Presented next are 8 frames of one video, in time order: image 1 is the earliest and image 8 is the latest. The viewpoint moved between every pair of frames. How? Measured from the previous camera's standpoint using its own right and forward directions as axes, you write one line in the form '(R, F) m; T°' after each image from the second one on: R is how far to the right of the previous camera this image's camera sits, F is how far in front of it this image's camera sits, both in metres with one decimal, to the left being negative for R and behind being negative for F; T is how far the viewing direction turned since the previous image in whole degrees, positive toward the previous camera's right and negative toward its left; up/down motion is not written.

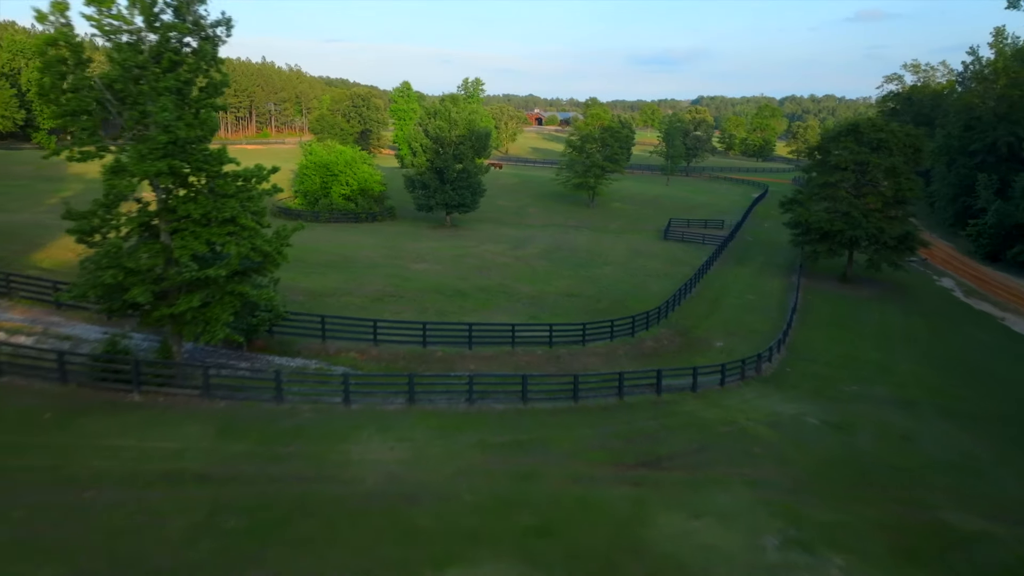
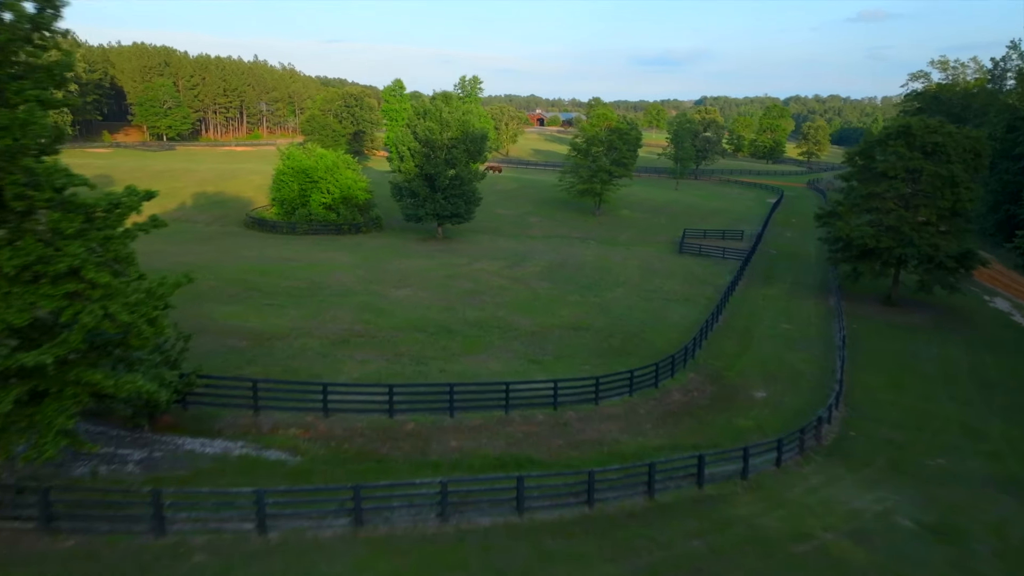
(+0.2, +4.4) m; 0°
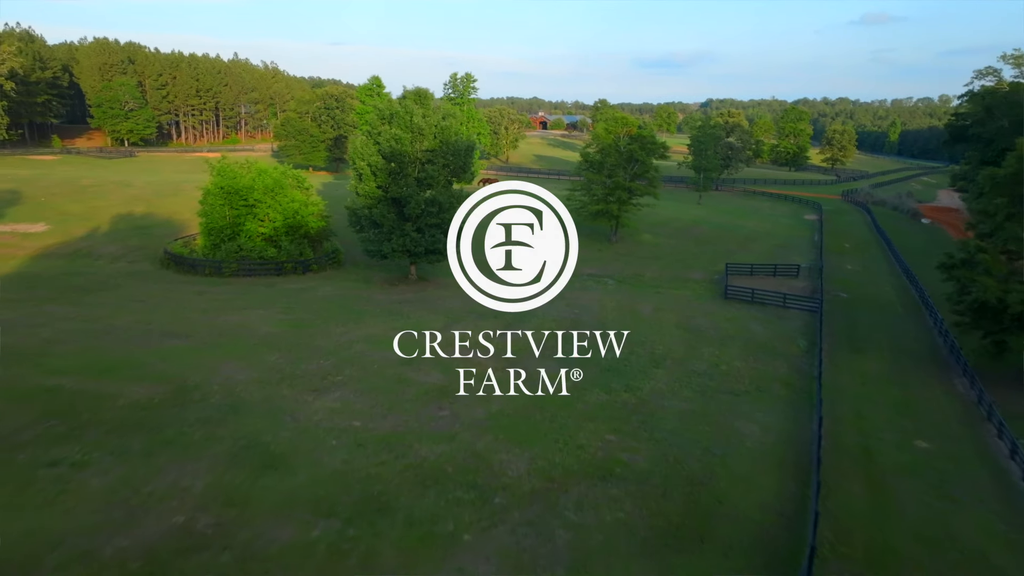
(+0.4, +9.4) m; 0°
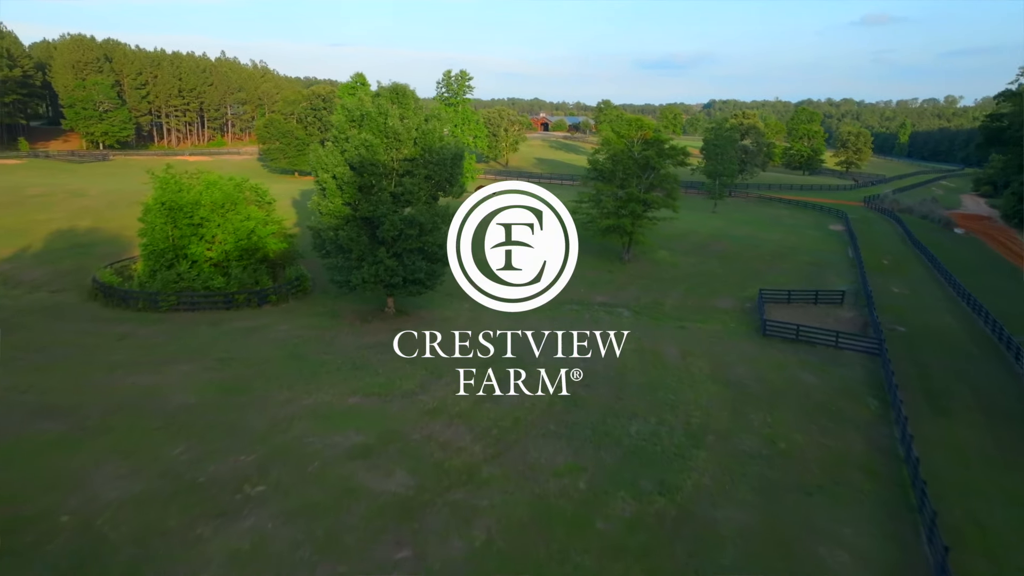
(+0.2, +5.1) m; 0°
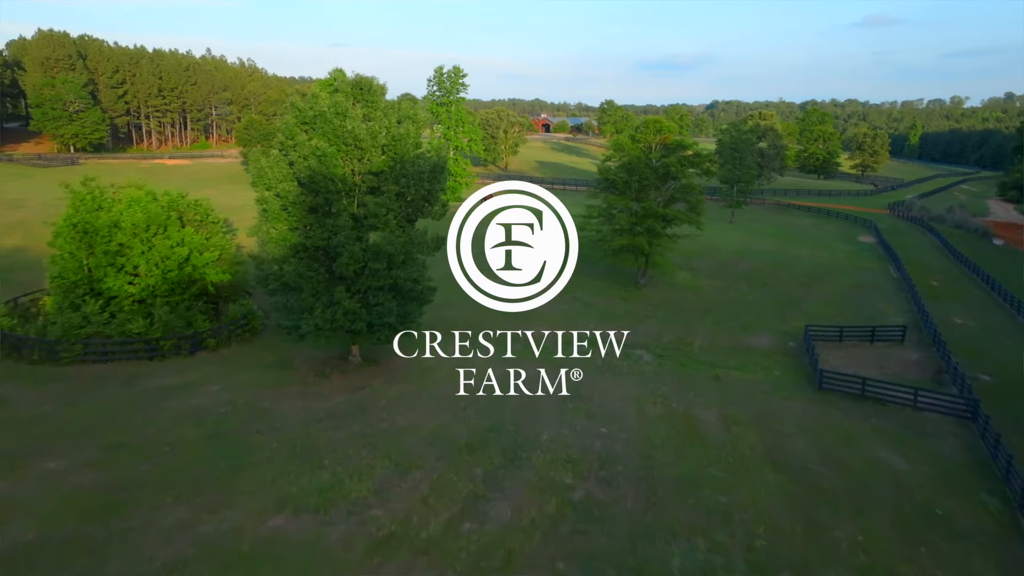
(+0.2, +5.2) m; 0°
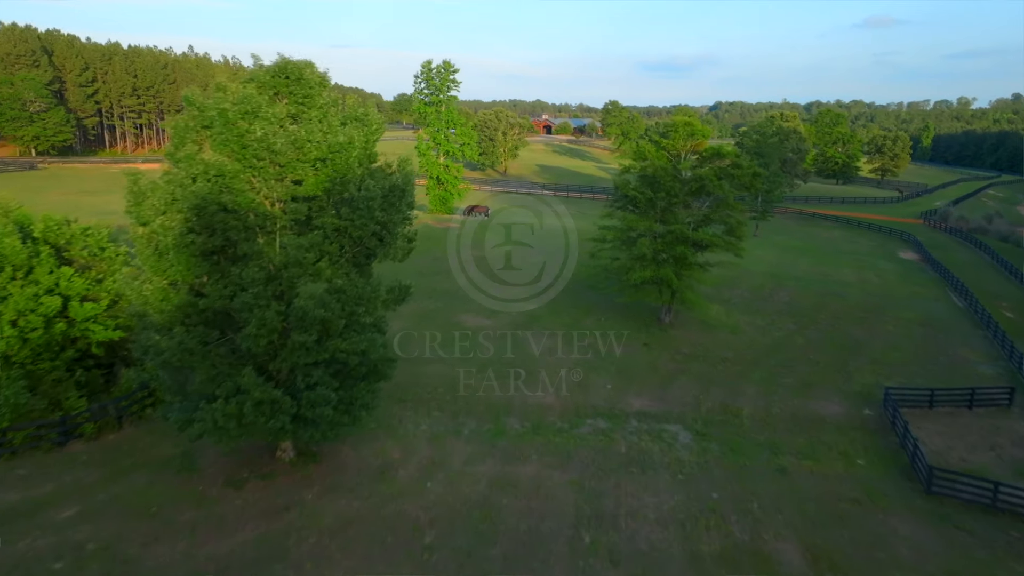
(+0.2, +5.9) m; 0°
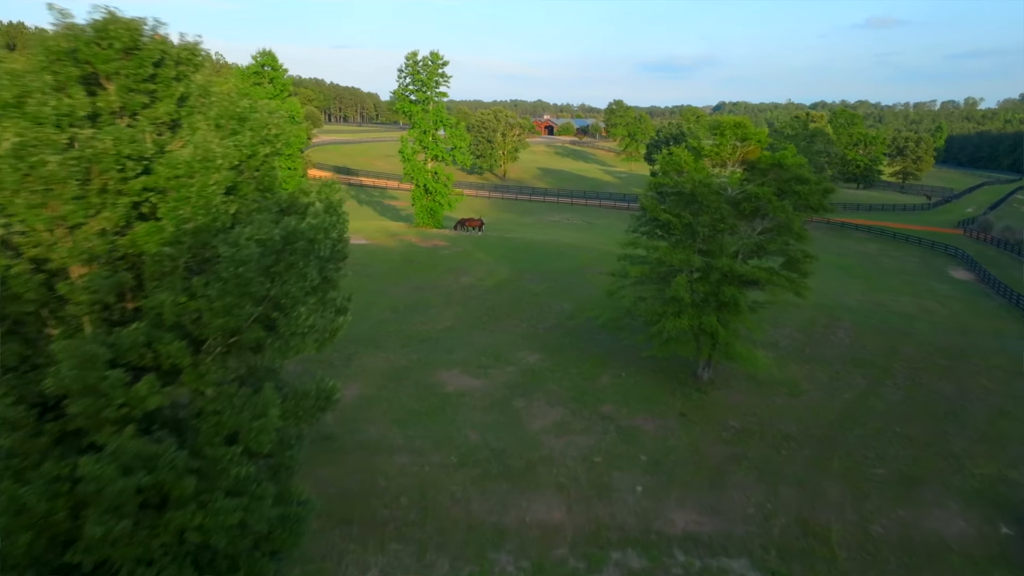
(+0.2, +5.8) m; 0°
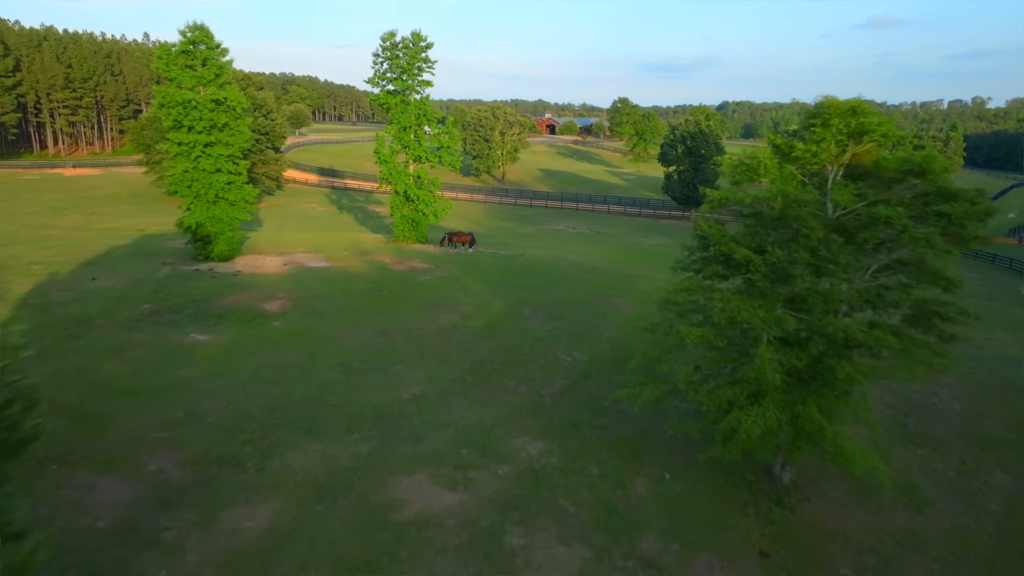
(+0.2, +6.4) m; 0°
